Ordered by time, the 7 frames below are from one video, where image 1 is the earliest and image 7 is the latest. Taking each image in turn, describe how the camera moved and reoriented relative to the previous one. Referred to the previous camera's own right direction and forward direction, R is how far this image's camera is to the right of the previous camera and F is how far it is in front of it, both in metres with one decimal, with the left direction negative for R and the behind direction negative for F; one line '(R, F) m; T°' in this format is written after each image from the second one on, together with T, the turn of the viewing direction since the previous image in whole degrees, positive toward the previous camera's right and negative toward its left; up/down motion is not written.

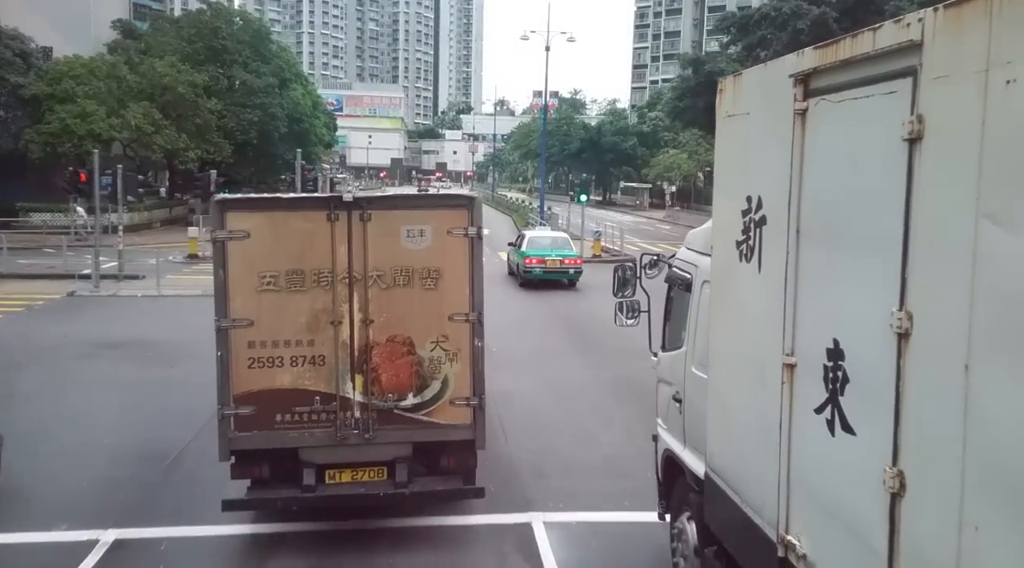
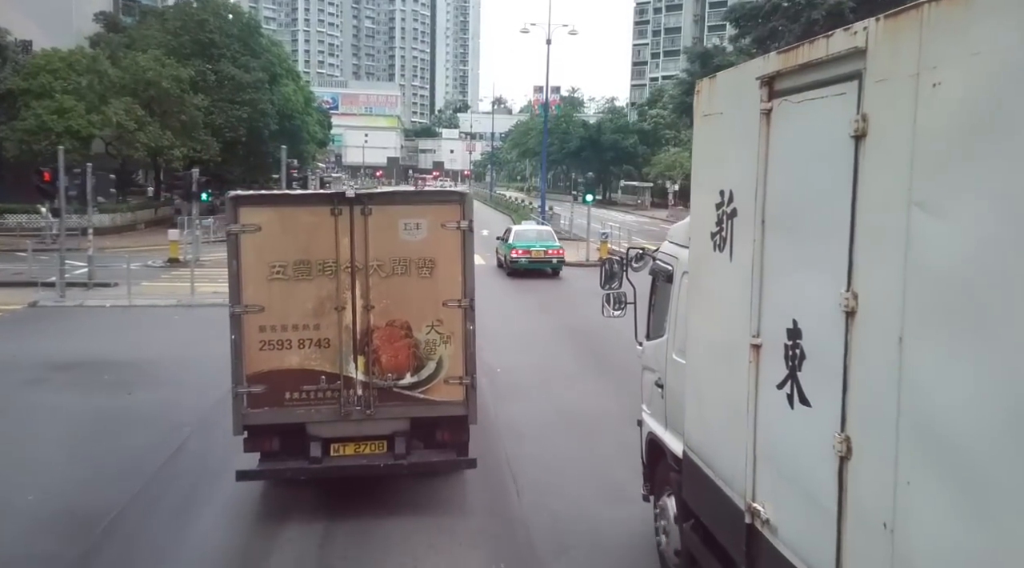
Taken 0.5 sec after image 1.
(0.0, -0.3) m; 0°
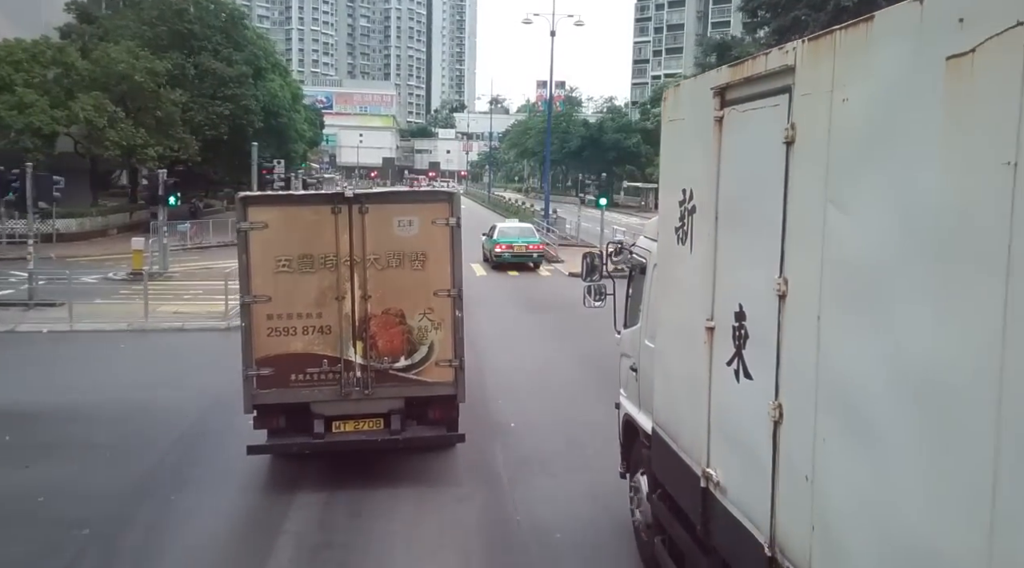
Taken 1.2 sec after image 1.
(+0.1, -0.4) m; 0°
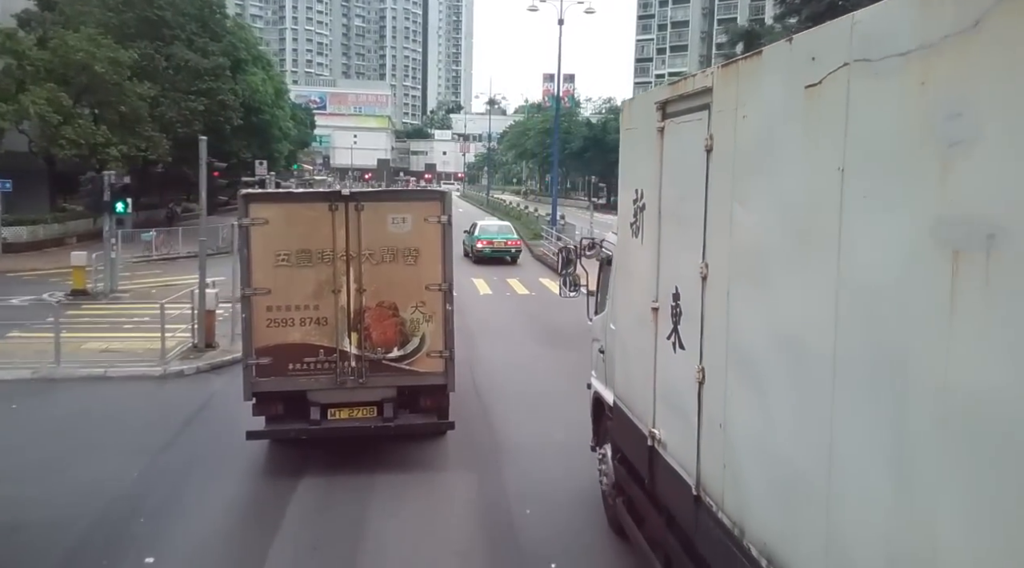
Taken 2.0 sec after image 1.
(+0.1, -0.7) m; 0°
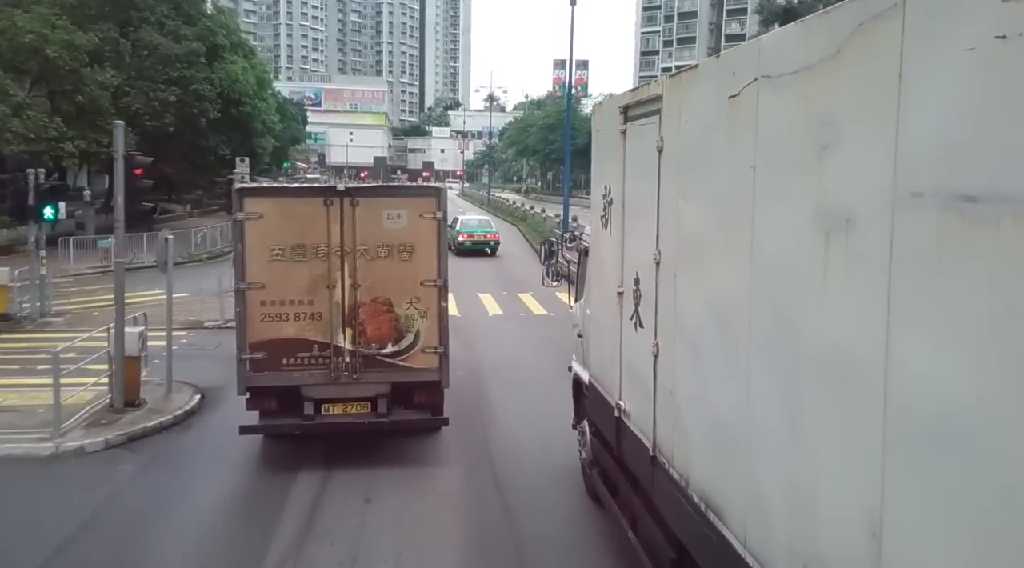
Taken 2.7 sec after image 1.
(+0.1, -0.5) m; 0°
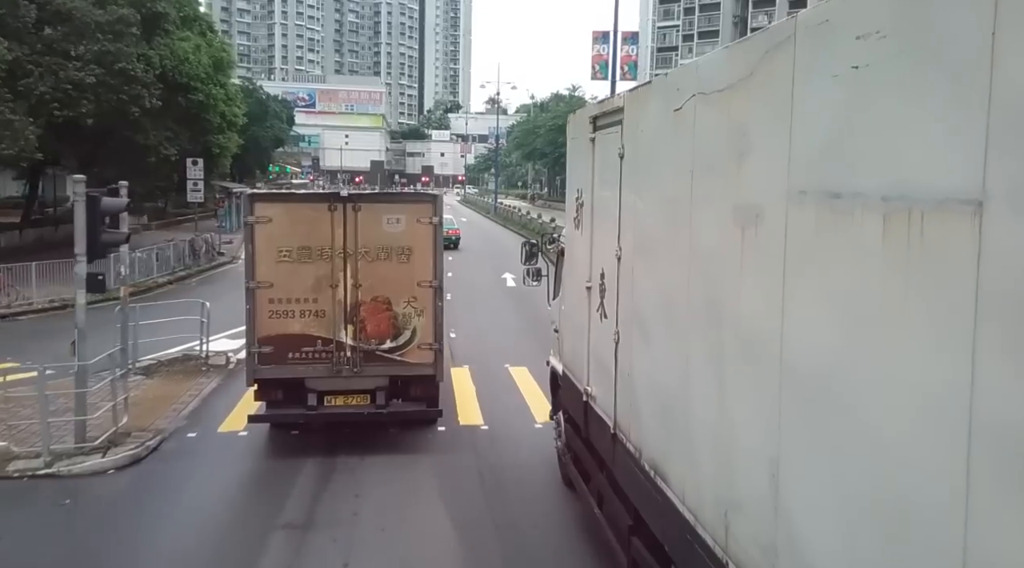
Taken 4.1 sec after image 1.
(+0.1, -0.6) m; 0°
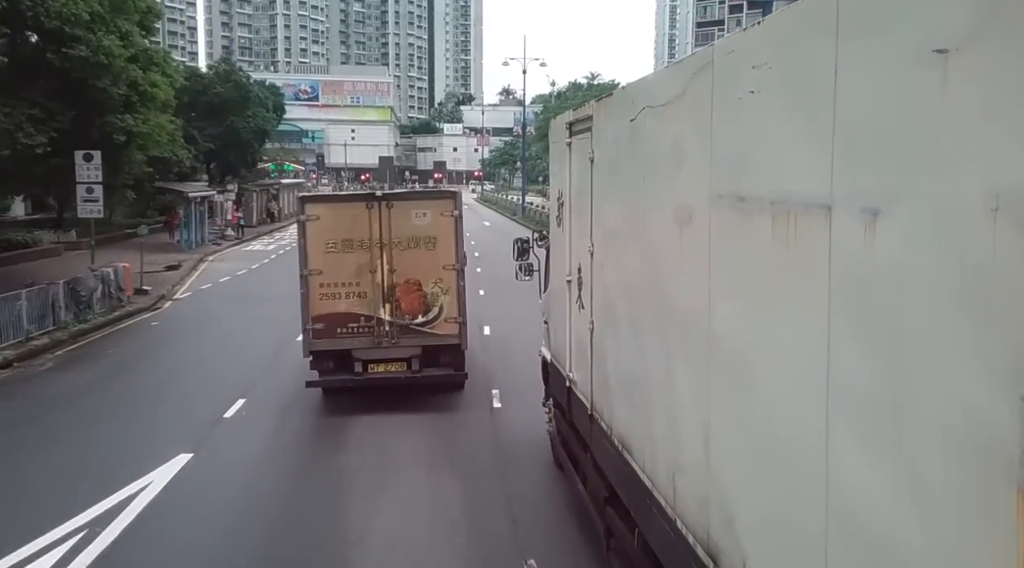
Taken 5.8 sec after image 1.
(+0.2, -1.0) m; -2°
